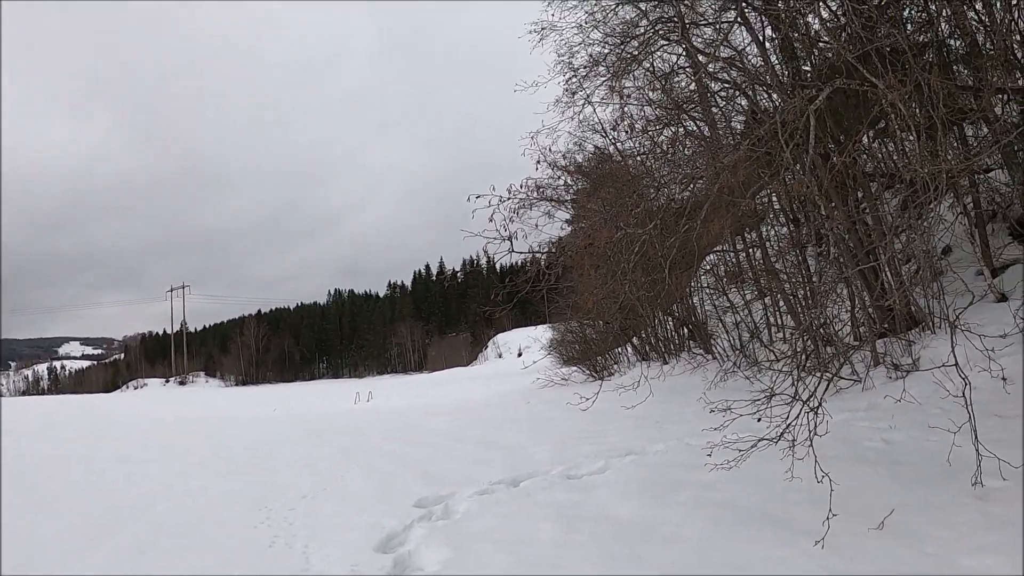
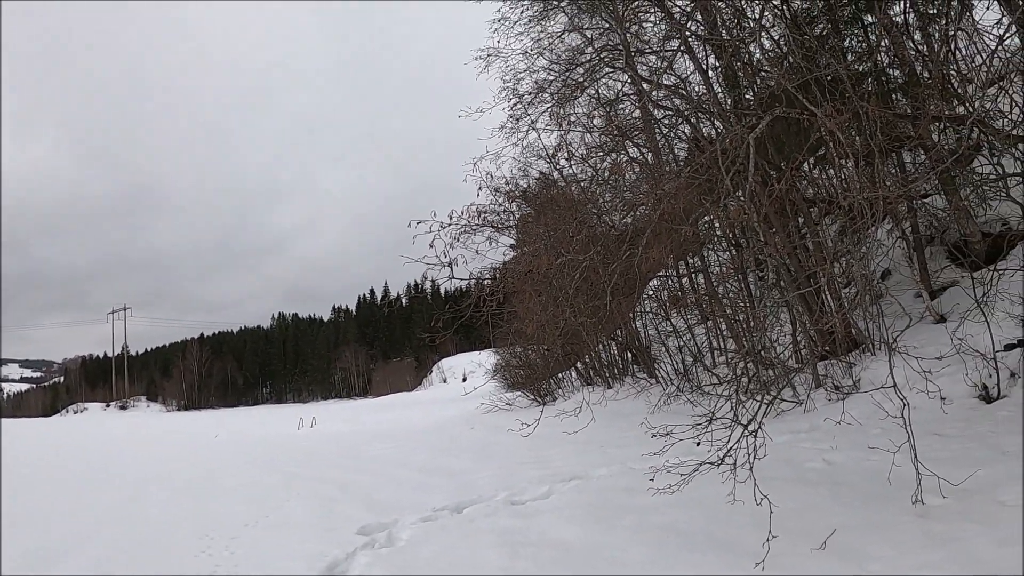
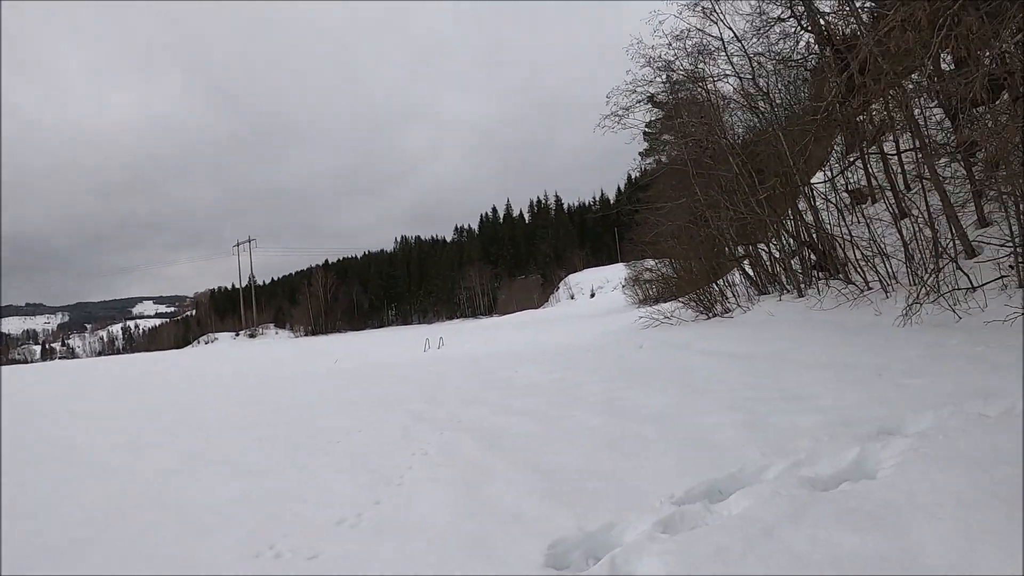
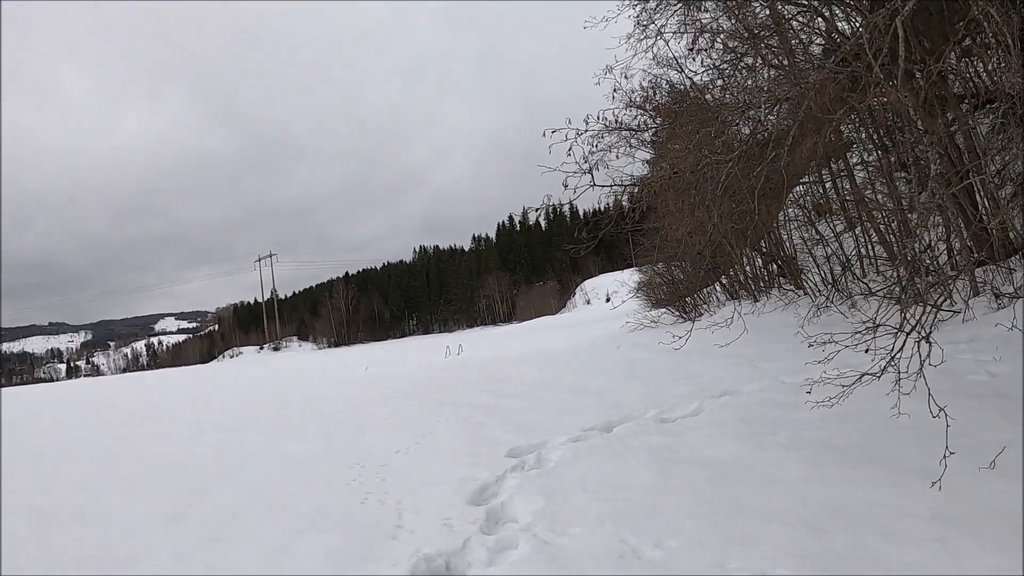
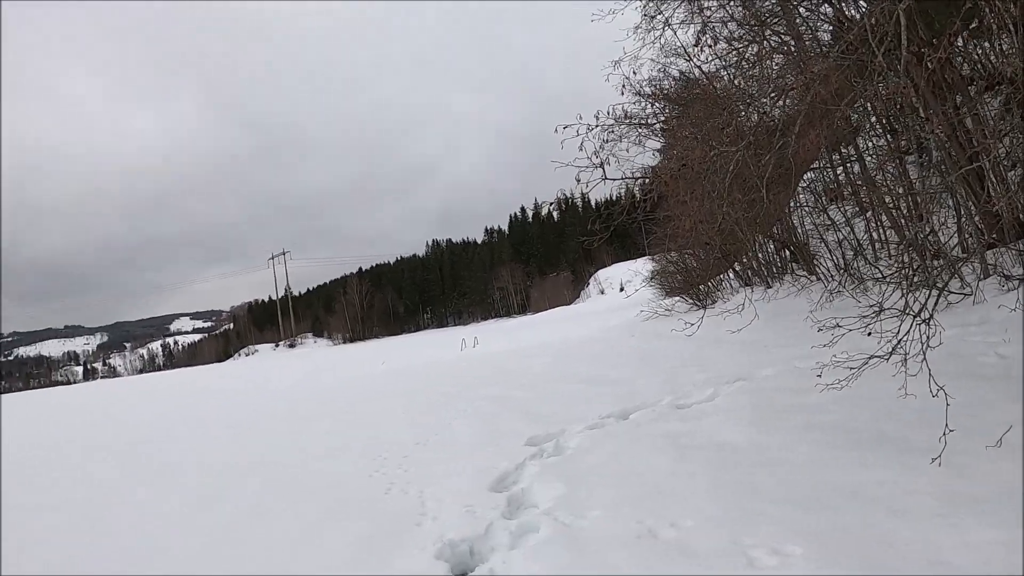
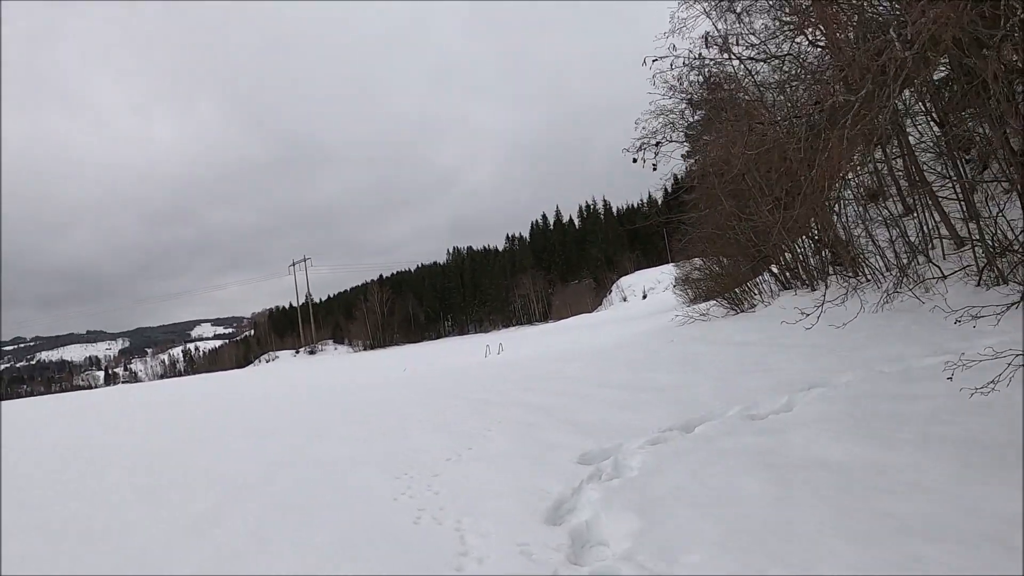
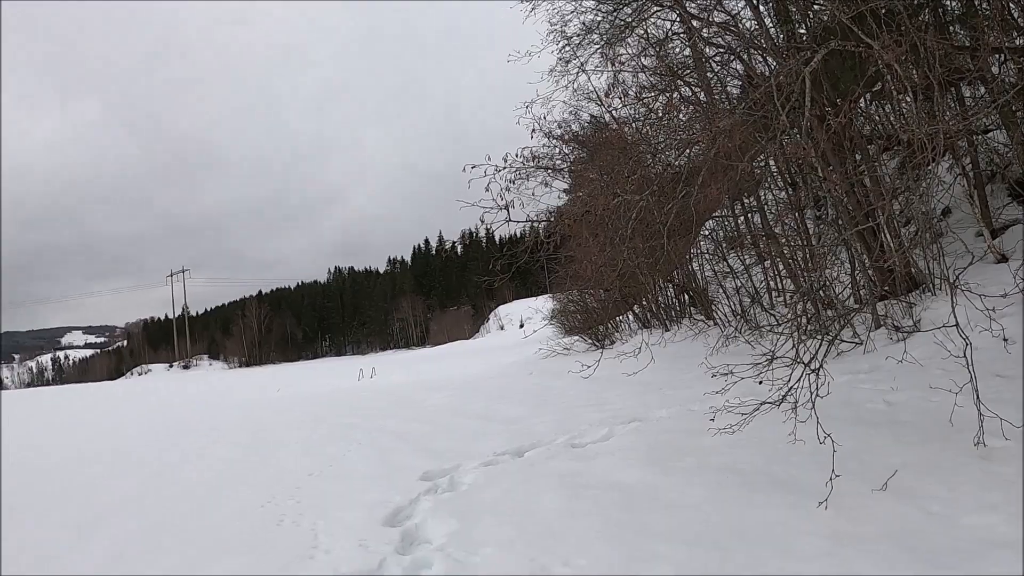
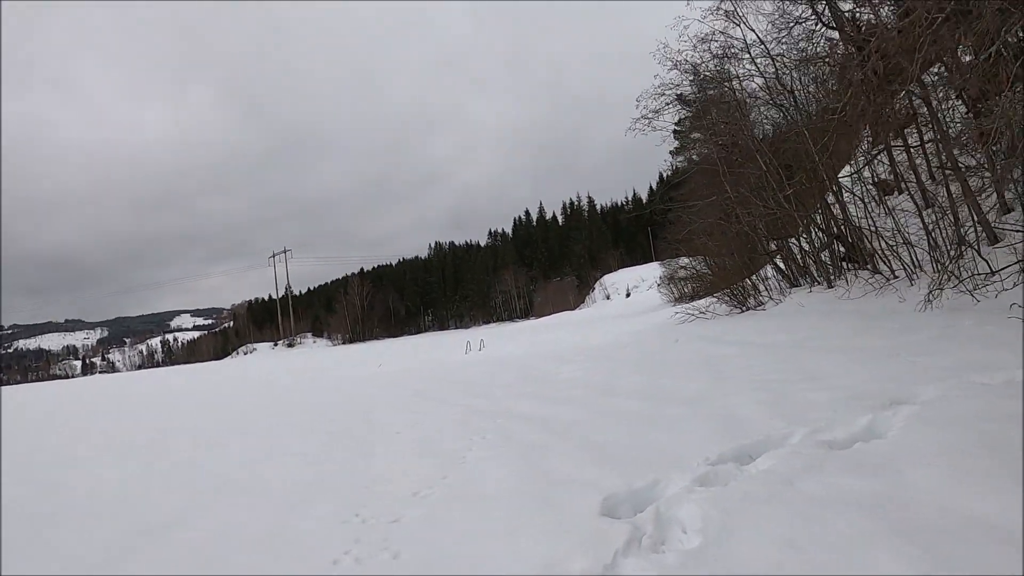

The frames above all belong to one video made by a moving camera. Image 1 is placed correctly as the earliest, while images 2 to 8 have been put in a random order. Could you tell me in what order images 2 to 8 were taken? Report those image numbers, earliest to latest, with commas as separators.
2, 7, 5, 4, 6, 8, 3
